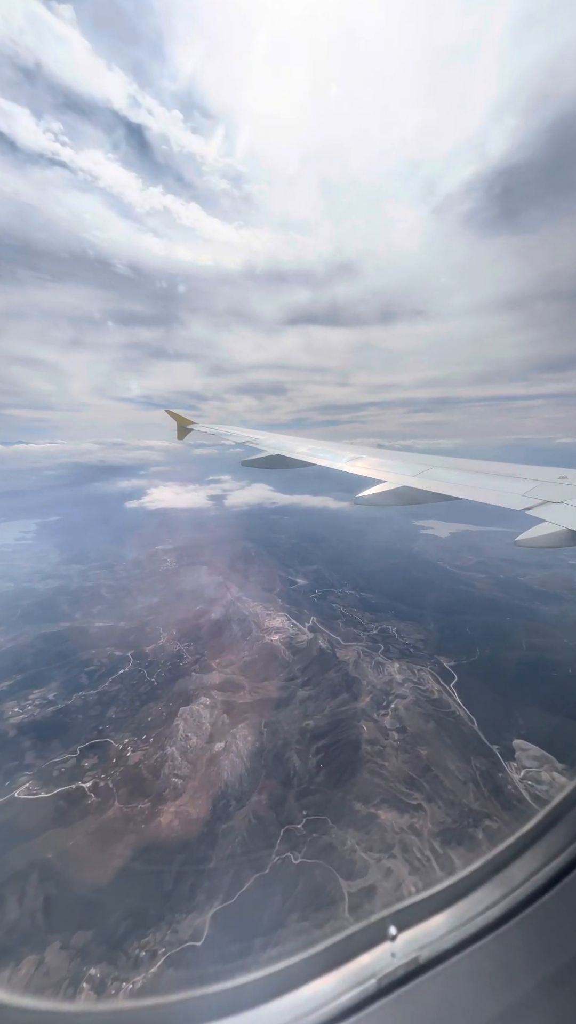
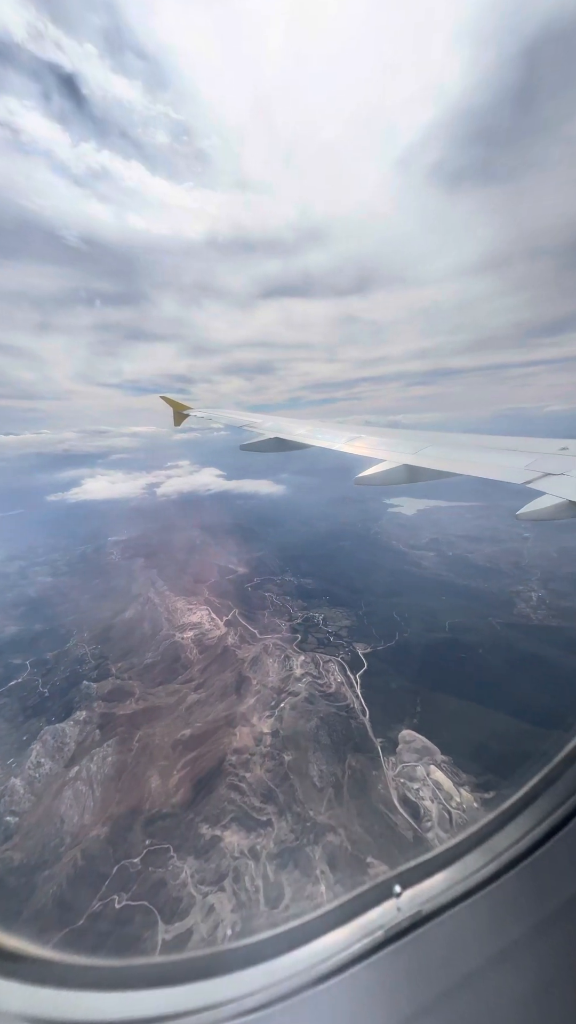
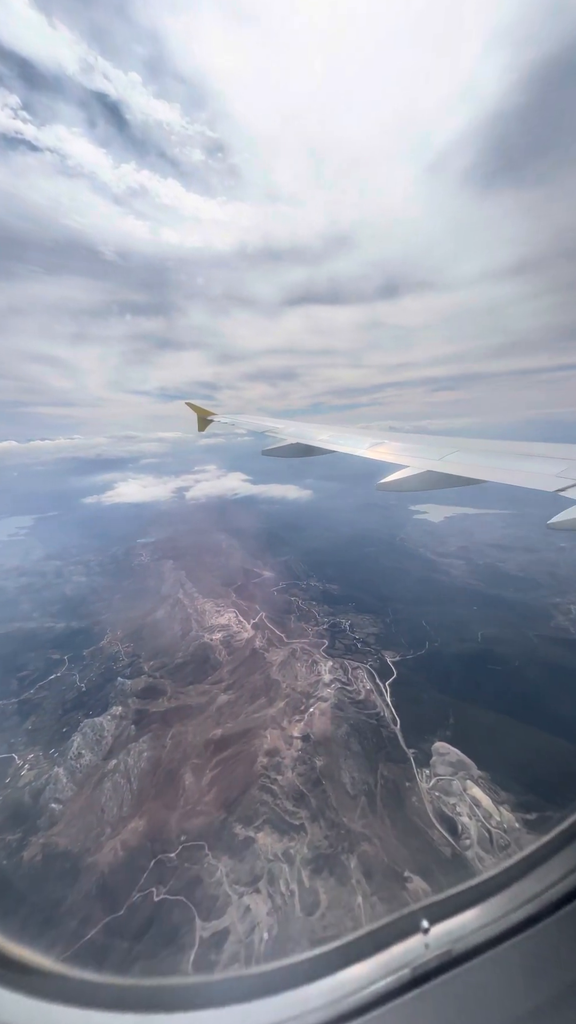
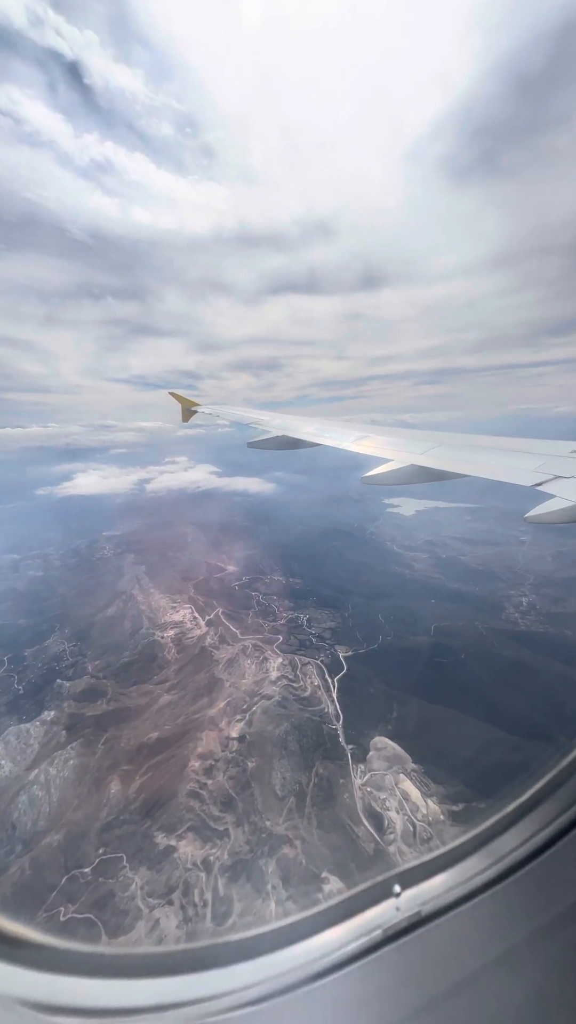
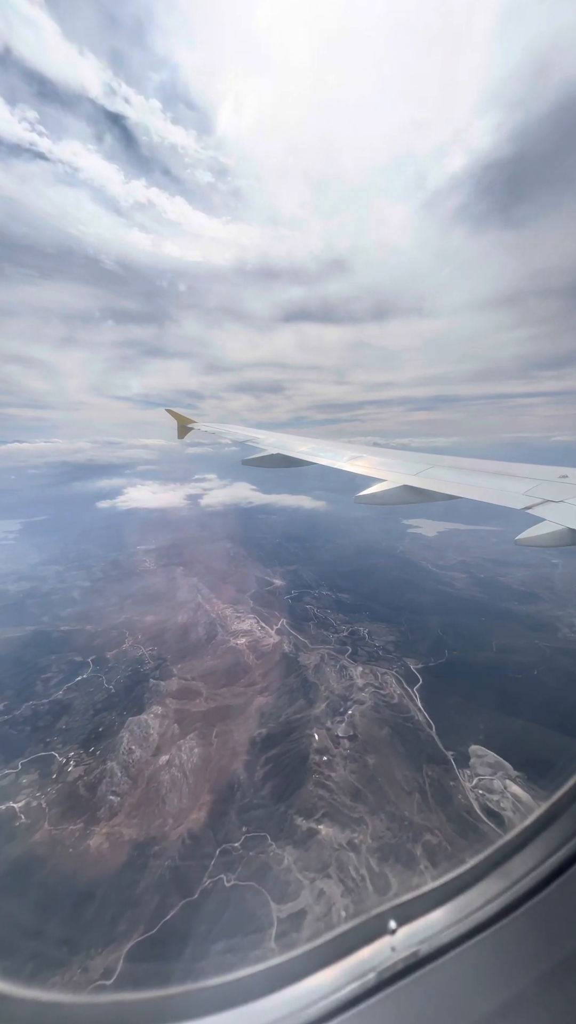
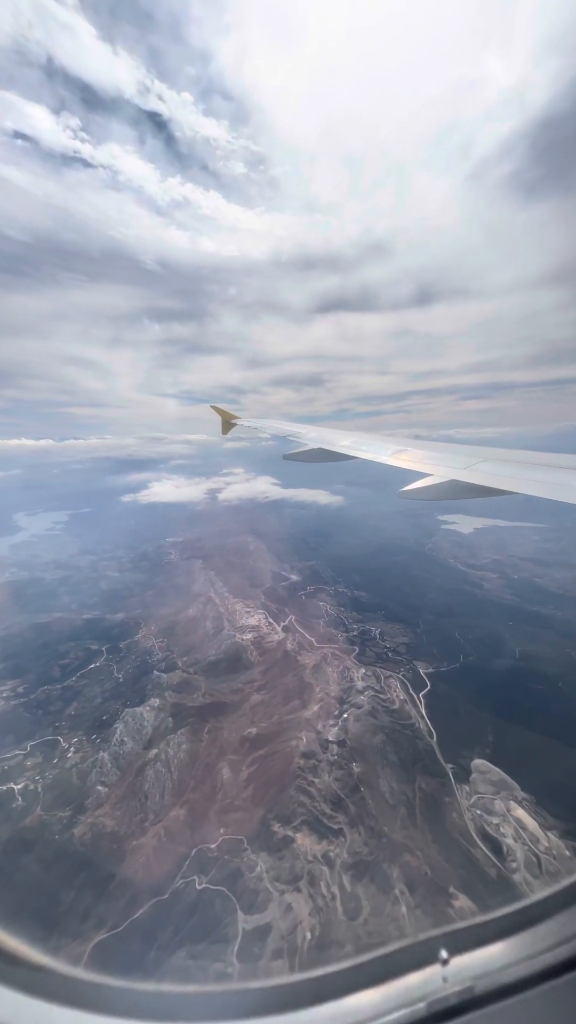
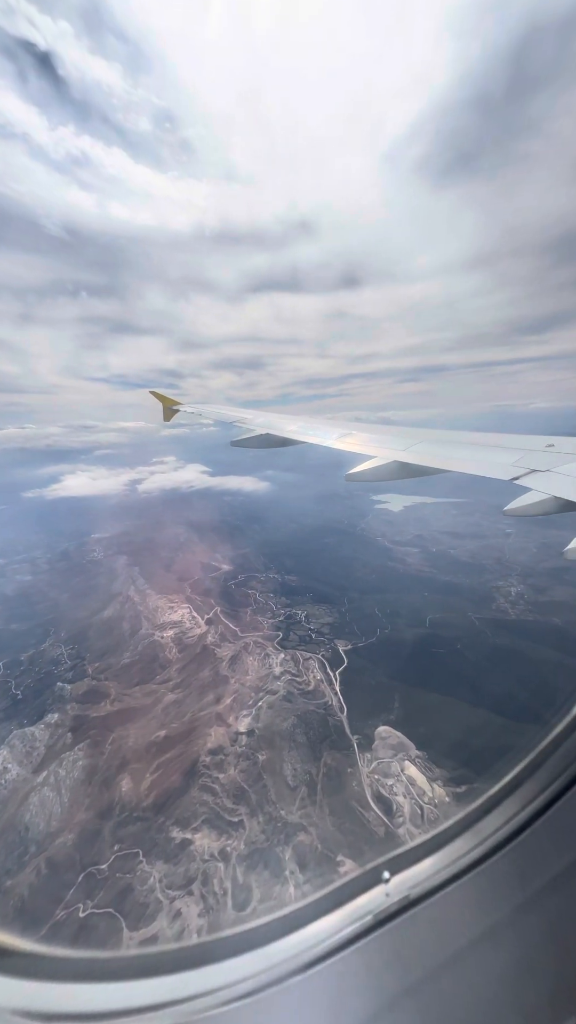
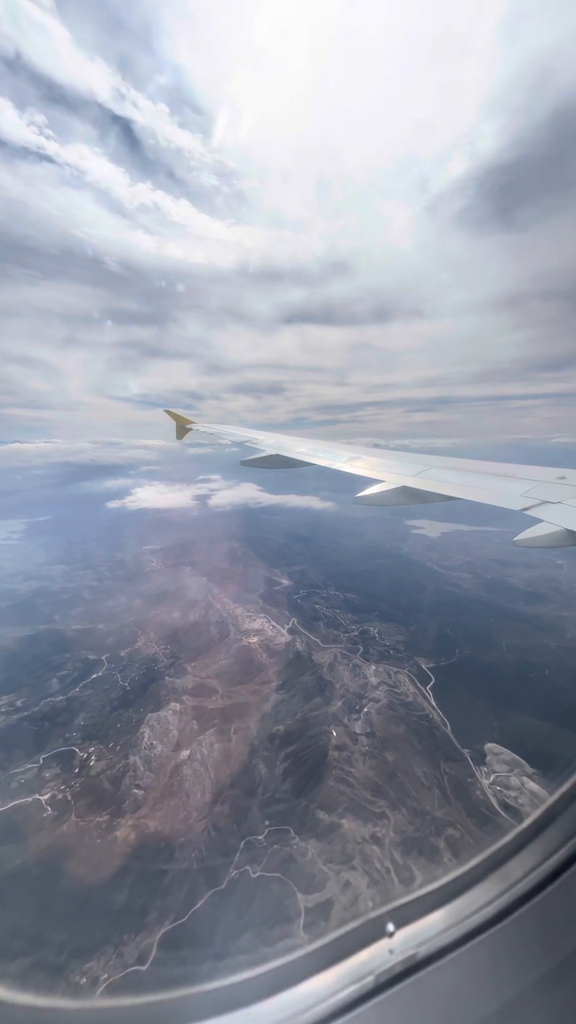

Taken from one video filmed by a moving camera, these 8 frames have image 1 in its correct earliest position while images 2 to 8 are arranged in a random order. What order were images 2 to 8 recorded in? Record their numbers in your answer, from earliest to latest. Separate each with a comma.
8, 5, 6, 3, 2, 7, 4
